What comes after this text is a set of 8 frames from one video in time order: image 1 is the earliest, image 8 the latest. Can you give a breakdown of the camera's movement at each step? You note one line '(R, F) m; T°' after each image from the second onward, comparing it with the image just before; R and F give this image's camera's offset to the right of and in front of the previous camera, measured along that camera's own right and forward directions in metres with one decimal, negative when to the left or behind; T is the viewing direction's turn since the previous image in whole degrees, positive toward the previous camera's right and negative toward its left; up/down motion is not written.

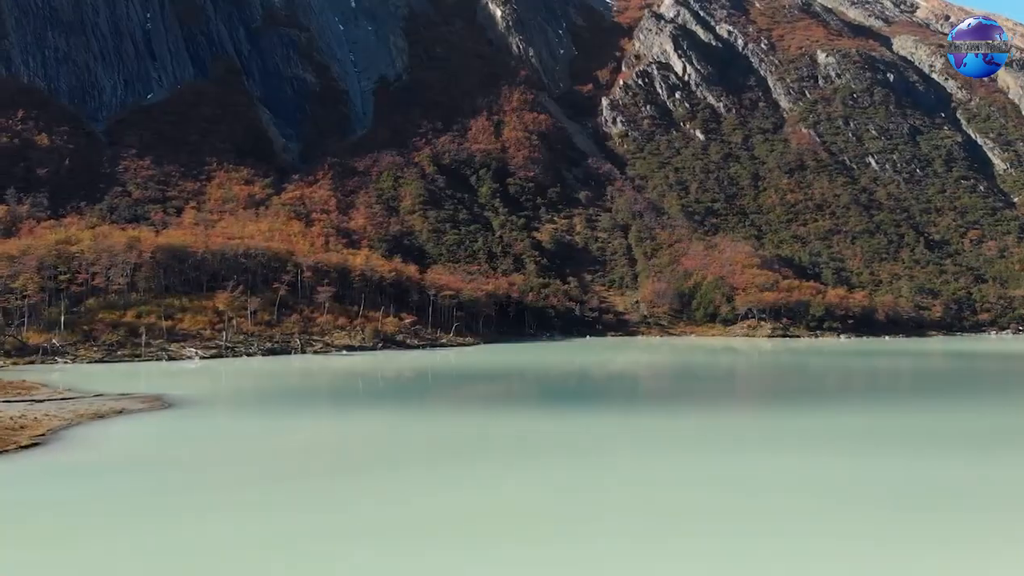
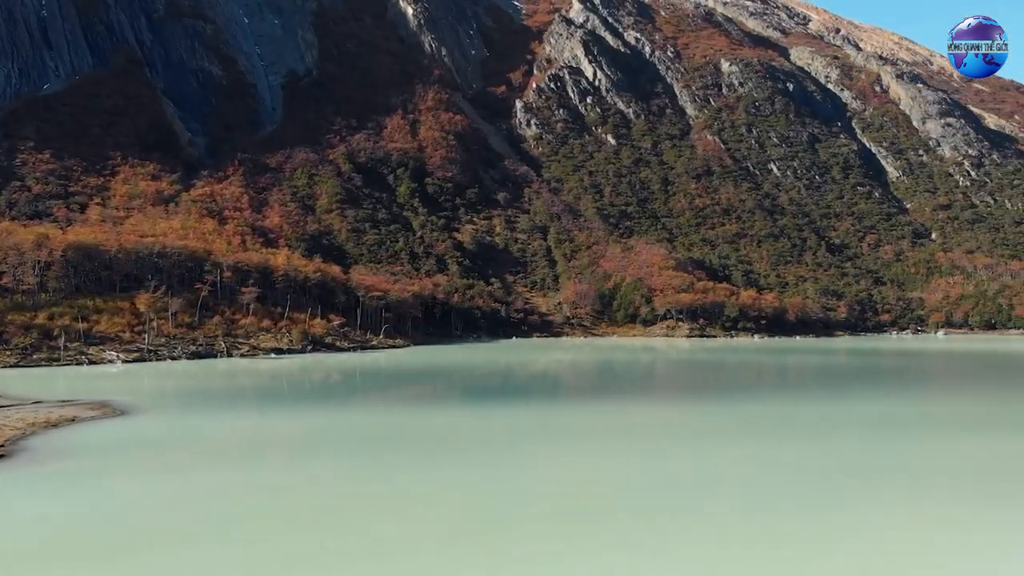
(-2.0, +0.4) m; +7°
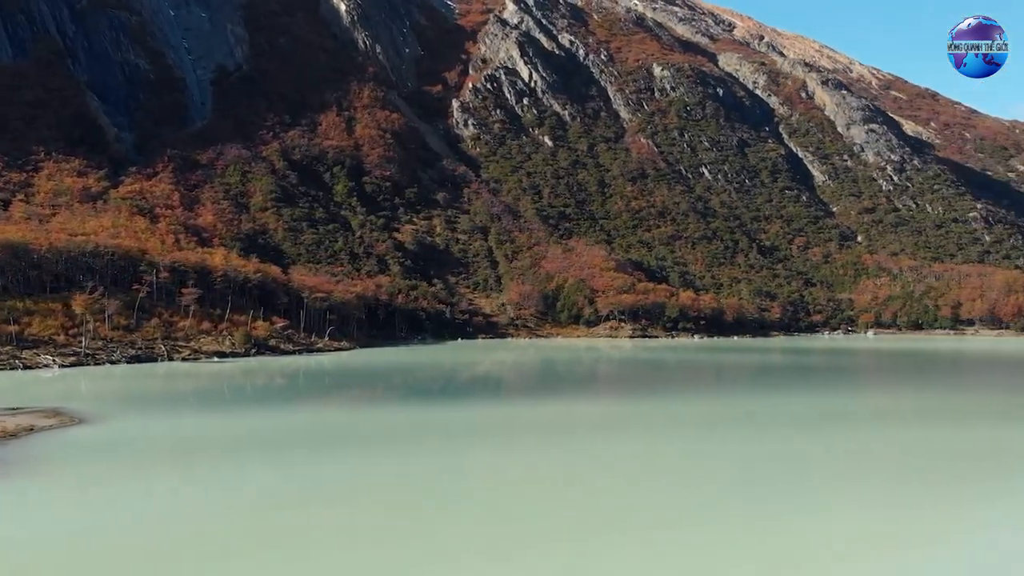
(-1.4, +0.4) m; +5°
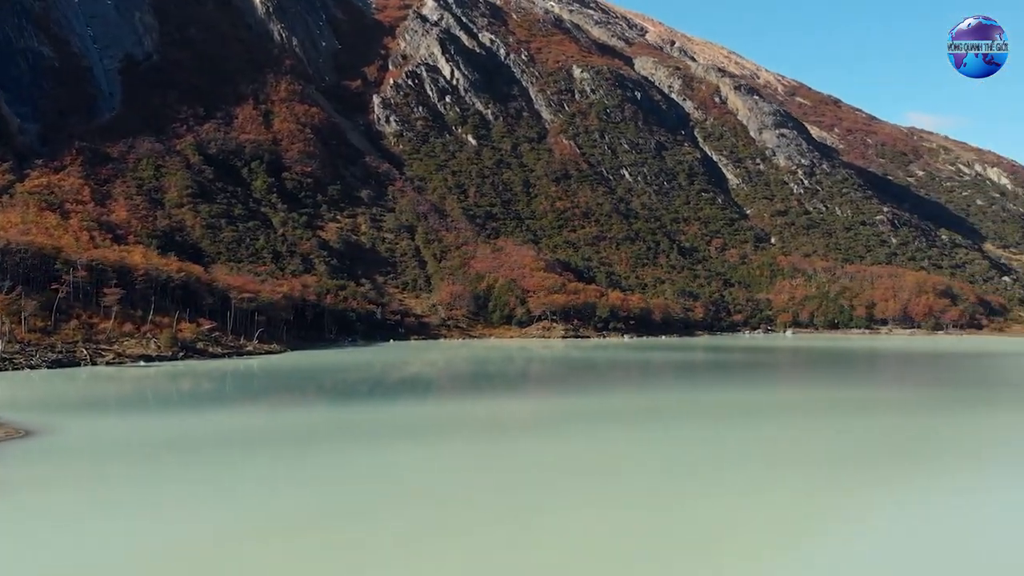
(-1.8, +0.6) m; +7°
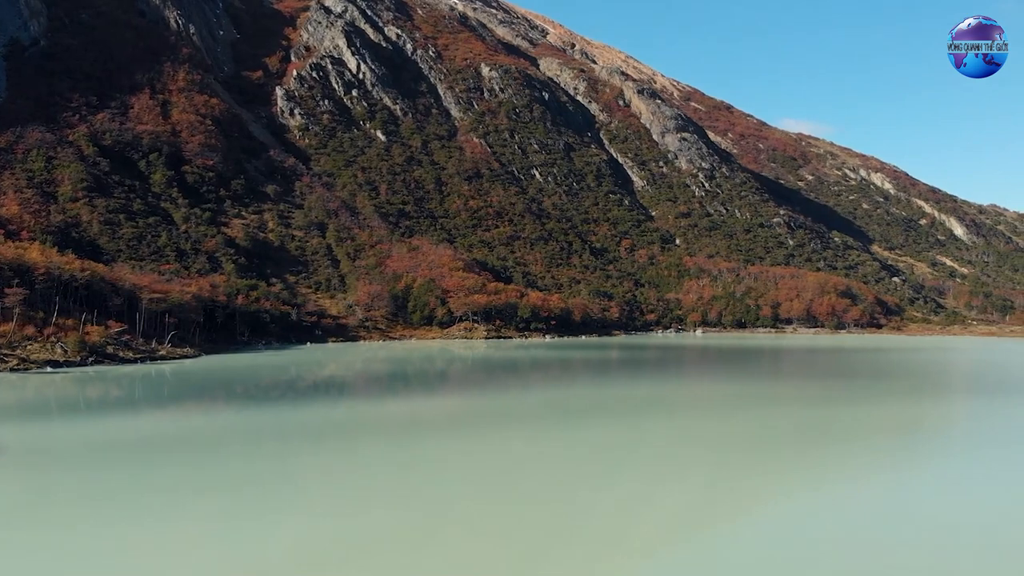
(-2.1, +0.8) m; +8°
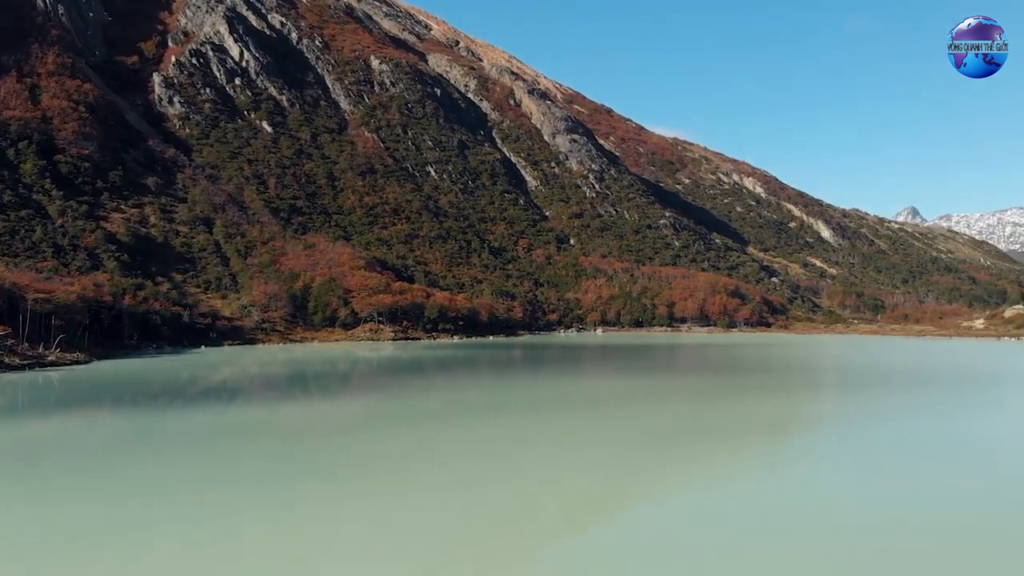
(-2.5, +1.0) m; +9°
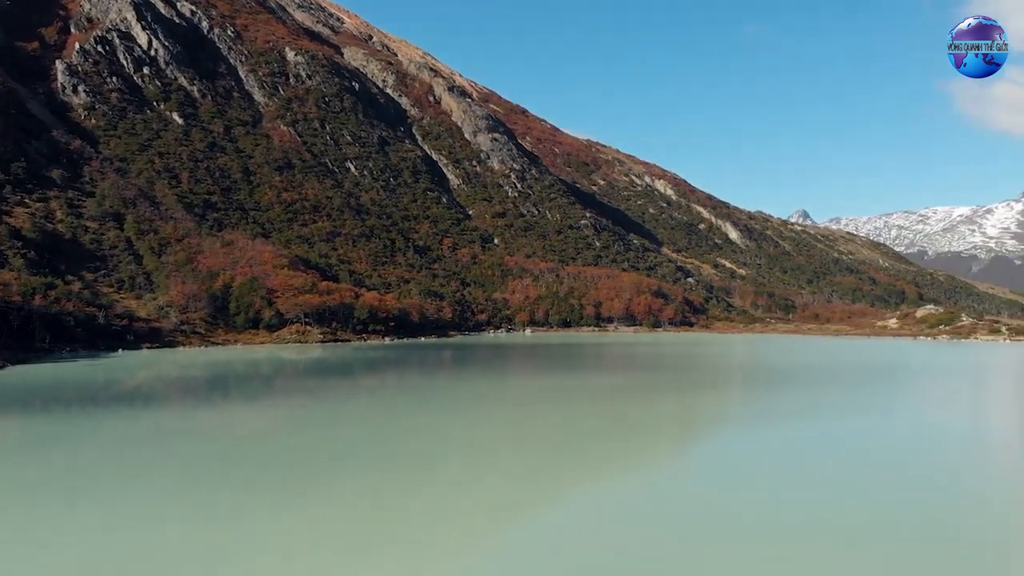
(-1.8, +0.7) m; +7°
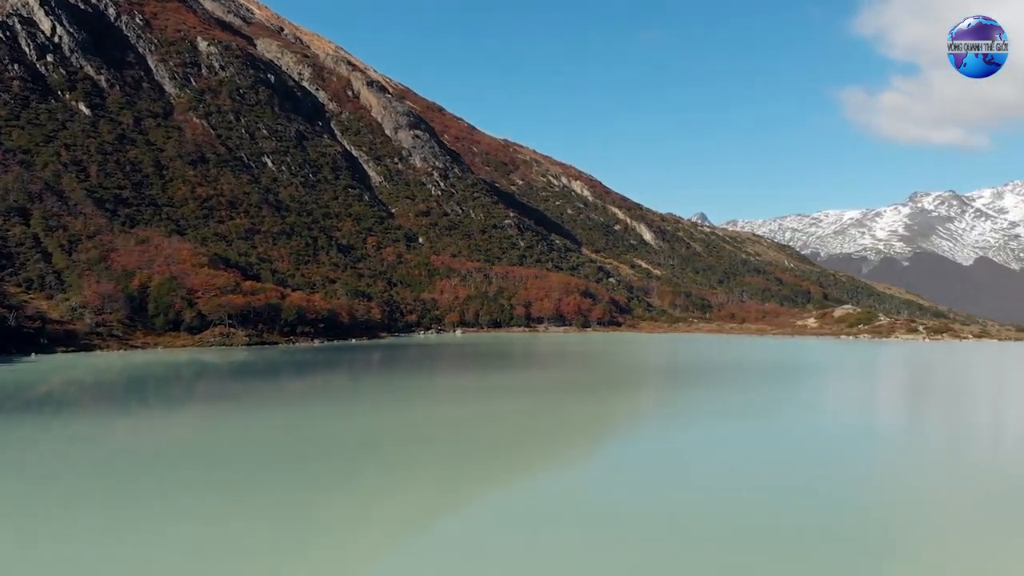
(-1.8, +0.7) m; +6°
